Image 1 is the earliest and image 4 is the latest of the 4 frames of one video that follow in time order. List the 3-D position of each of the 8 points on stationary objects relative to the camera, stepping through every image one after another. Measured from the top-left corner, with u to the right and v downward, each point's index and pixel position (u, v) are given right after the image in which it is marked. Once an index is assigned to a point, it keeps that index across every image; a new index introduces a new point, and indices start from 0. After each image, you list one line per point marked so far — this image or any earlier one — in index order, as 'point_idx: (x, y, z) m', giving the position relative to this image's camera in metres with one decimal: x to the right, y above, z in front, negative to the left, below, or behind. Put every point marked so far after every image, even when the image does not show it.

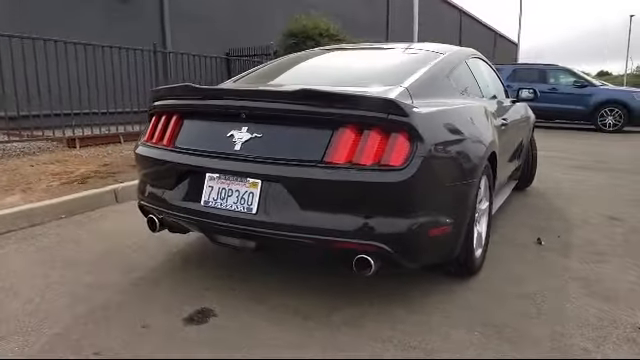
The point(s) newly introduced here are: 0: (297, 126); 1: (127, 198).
0: (-0.1, +0.3, +2.9) m
1: (-2.2, -0.2, +5.9) m
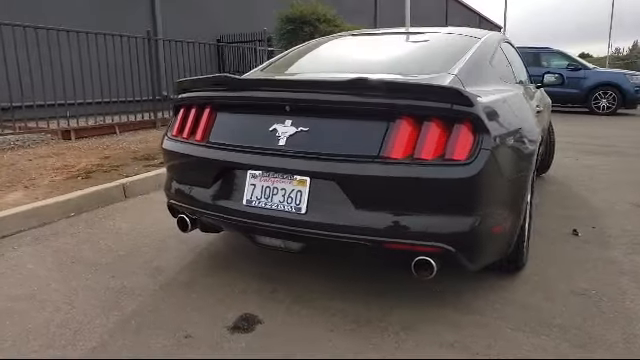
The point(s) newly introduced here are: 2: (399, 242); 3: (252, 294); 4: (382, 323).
0: (+0.2, +0.3, +2.7) m
1: (-2.0, -0.1, +5.6) m
2: (+0.4, -0.3, +2.6) m
3: (-0.4, -0.7, +3.2) m
4: (+0.3, -0.8, +2.8) m
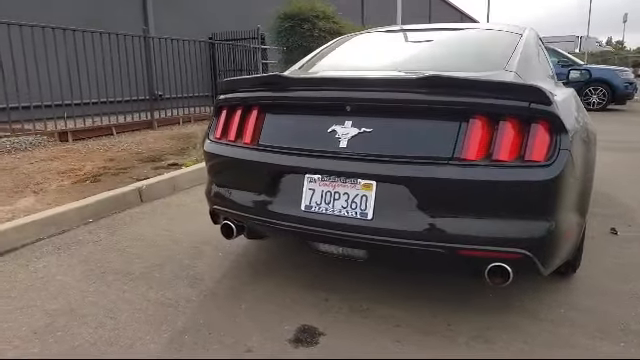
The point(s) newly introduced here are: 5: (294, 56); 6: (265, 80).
0: (+0.5, +0.3, +2.6) m
1: (-1.7, -0.2, +5.4) m
2: (+0.7, -0.3, +2.5) m
3: (-0.1, -0.7, +3.0) m
4: (+0.7, -0.8, +2.7) m
5: (-0.6, +2.8, +11.8) m
6: (-0.3, +0.6, +3.0) m
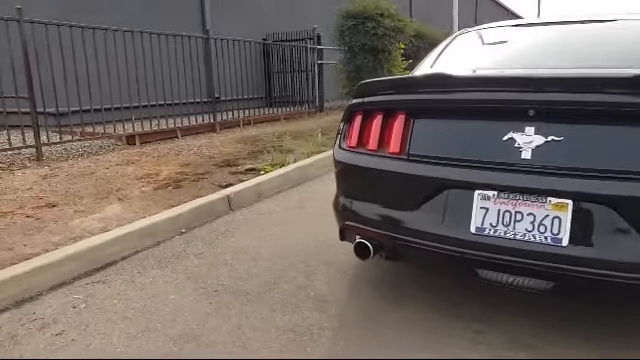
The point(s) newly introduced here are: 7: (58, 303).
0: (+1.2, +0.2, +2.1) m
1: (-0.8, -0.2, +5.1) m
2: (+1.5, -0.4, +2.0) m
3: (+0.7, -0.8, +2.6) m
4: (+1.4, -0.9, +2.2) m
5: (+0.8, +2.7, +11.4) m
6: (+0.5, +0.5, +2.6) m
7: (-1.6, -0.8, +3.2) m
